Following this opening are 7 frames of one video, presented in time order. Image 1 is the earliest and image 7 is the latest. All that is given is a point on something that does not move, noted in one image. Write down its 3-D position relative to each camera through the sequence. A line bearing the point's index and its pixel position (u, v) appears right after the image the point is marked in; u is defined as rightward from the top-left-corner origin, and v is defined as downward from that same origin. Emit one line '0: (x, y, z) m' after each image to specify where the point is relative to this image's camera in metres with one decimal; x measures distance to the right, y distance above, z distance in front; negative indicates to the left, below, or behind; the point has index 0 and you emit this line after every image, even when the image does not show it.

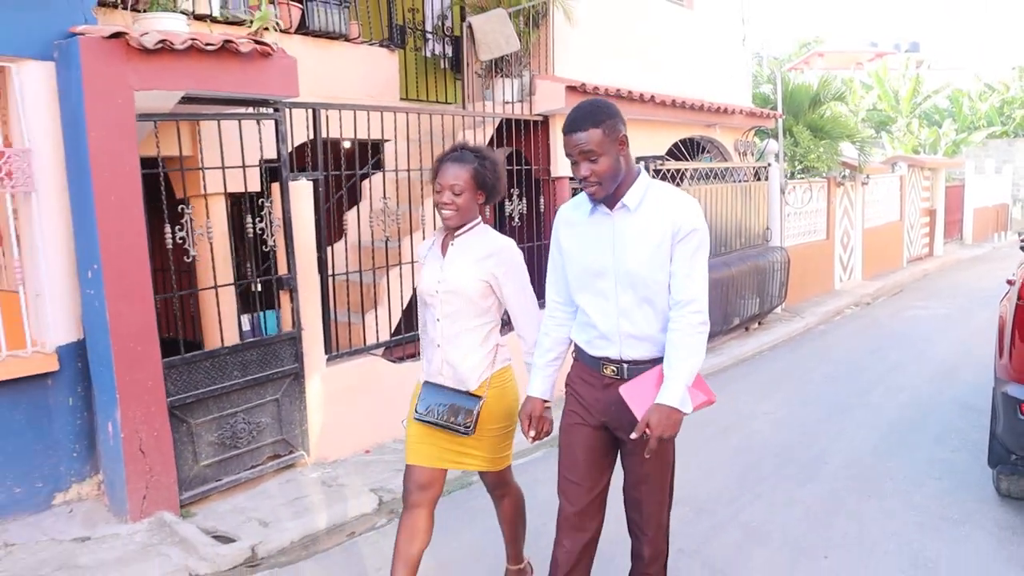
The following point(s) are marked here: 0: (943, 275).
0: (+8.4, +0.2, +15.7) m
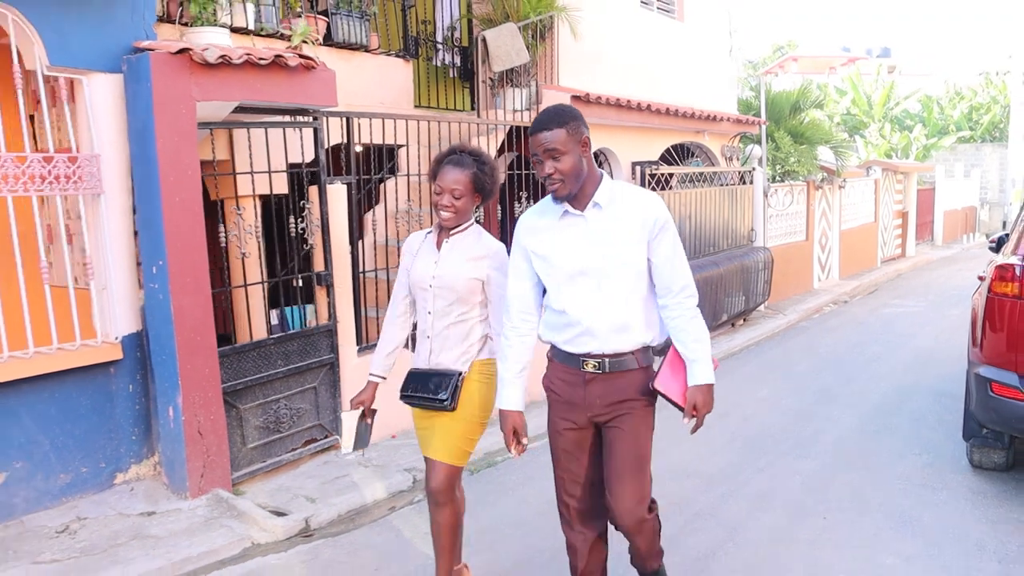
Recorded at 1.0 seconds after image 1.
0: (+8.2, +0.3, +16.3) m
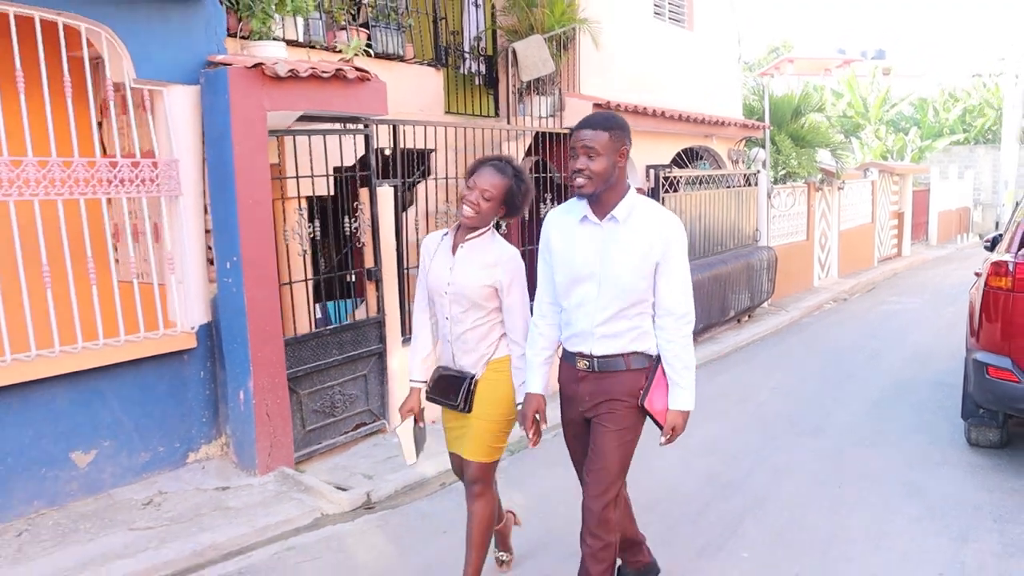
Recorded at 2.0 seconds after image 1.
0: (+8.4, +0.3, +16.8) m
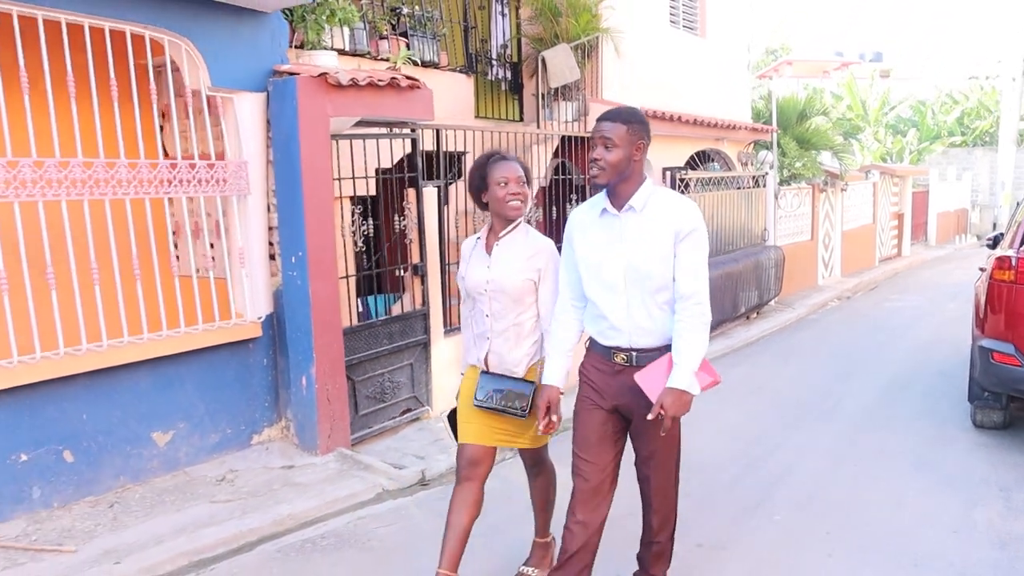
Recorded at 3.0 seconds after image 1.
0: (+8.6, +0.3, +17.2) m
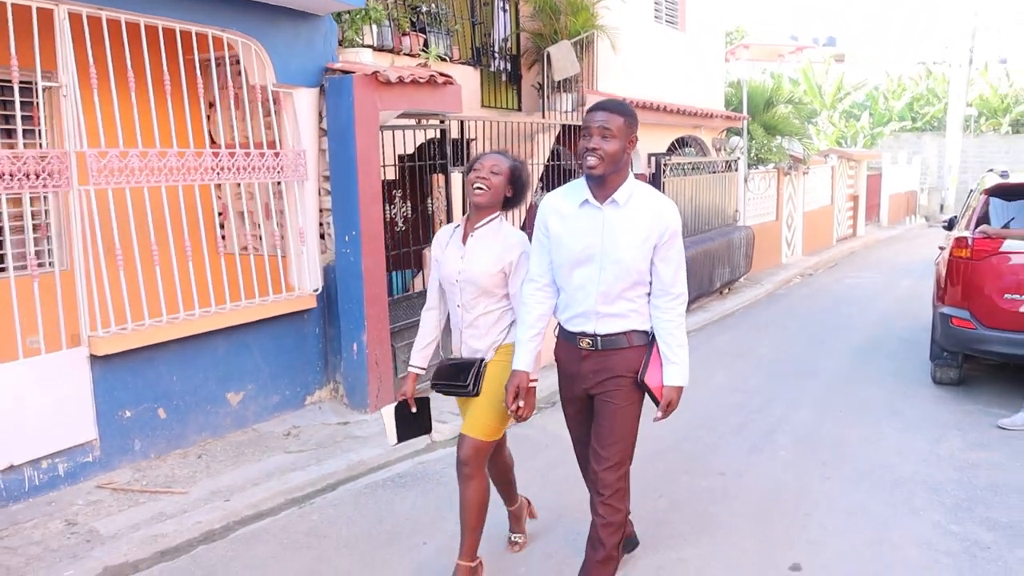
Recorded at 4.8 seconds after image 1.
0: (+8.1, +0.8, +18.4) m
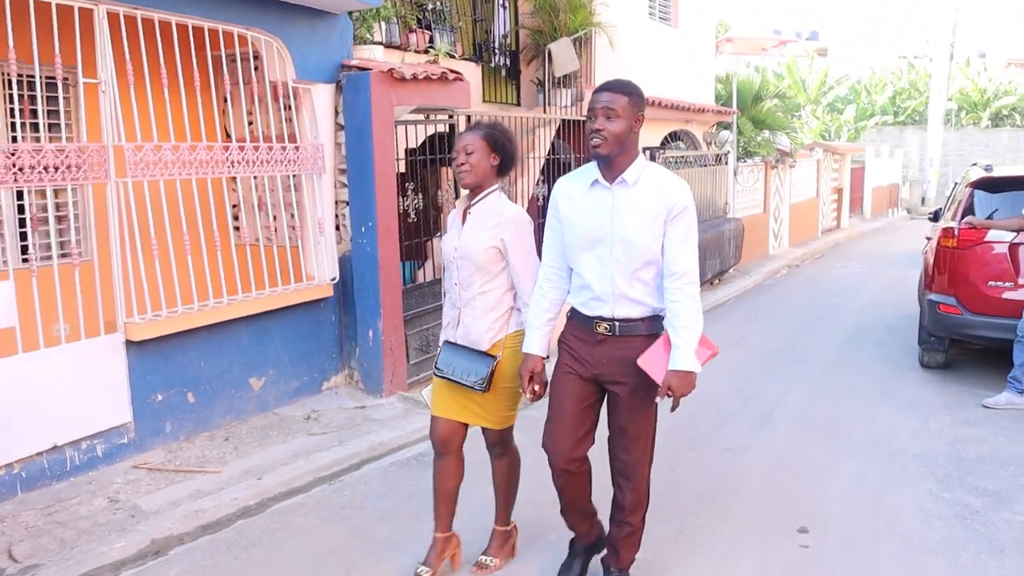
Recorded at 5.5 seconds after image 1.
0: (+7.9, +1.0, +18.8) m
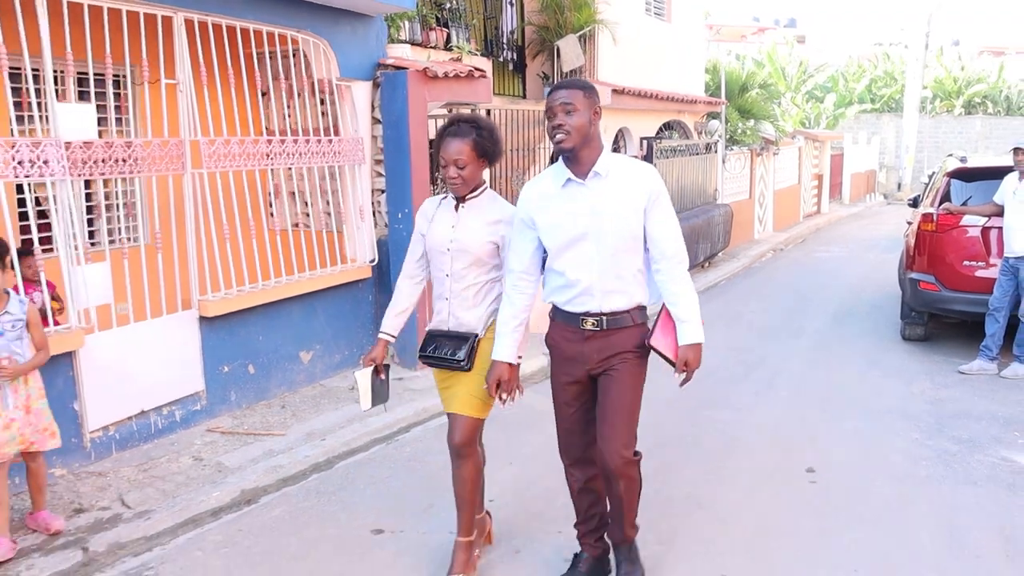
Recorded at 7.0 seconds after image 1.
0: (+7.8, +1.5, +19.5) m
